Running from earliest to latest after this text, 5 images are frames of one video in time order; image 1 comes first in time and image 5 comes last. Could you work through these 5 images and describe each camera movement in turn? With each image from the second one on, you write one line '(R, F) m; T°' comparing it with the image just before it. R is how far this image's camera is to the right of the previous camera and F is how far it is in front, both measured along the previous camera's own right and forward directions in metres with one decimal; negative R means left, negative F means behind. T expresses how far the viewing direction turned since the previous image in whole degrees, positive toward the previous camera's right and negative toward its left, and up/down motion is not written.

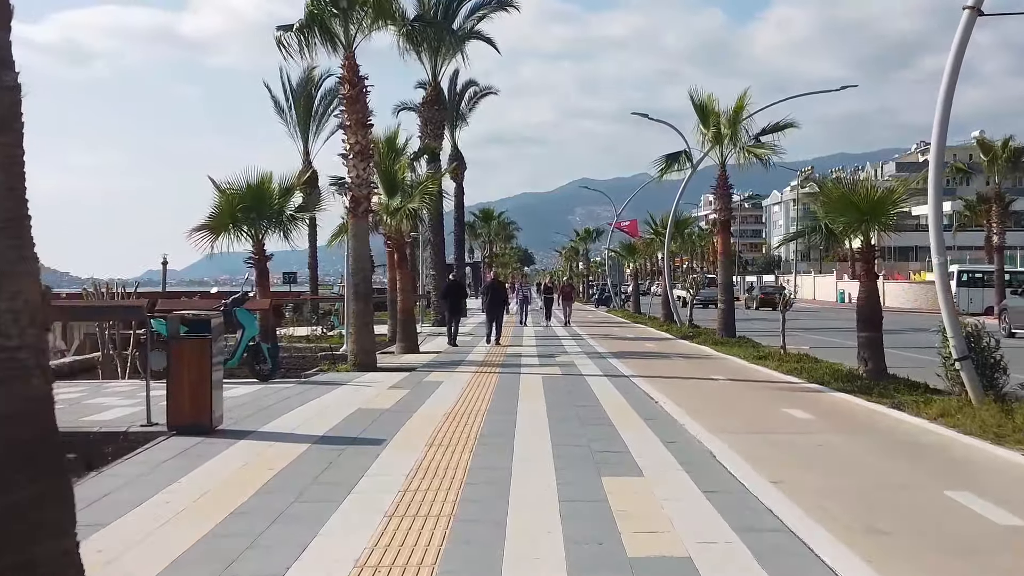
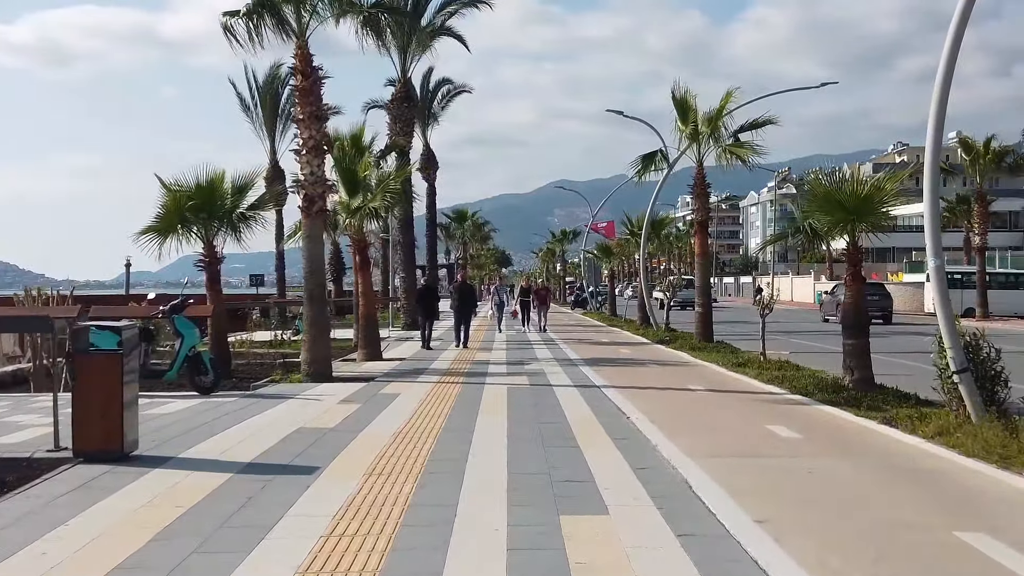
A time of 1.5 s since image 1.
(+0.2, +0.9) m; +1°
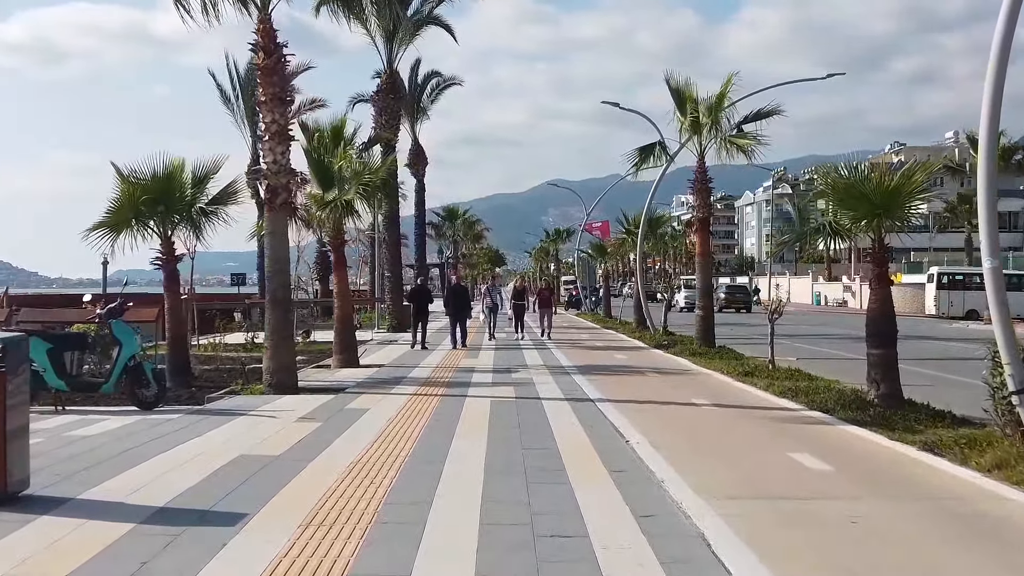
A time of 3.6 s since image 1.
(+0.1, +1.4) m; 0°
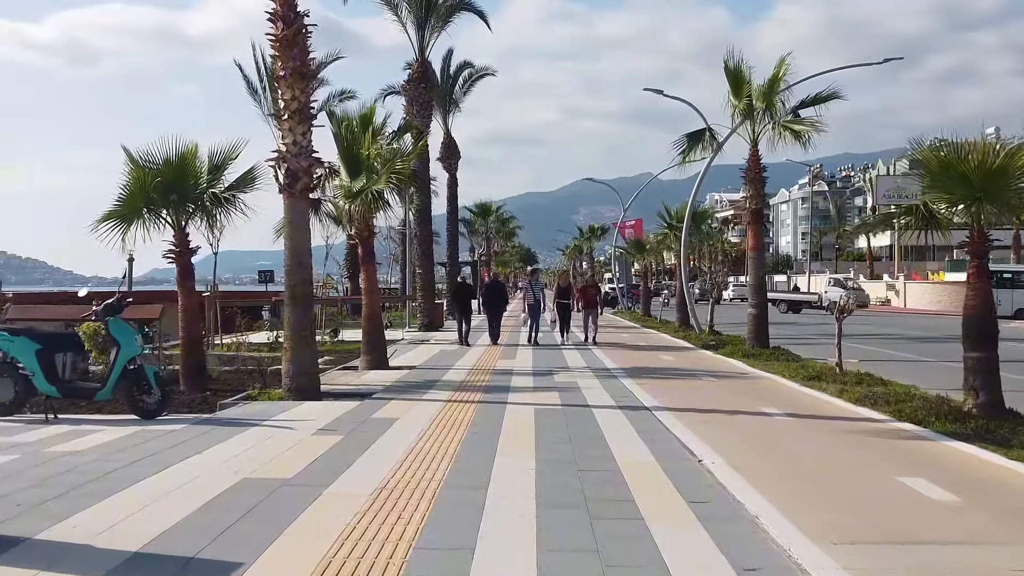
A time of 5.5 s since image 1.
(-0.2, +1.3) m; -2°
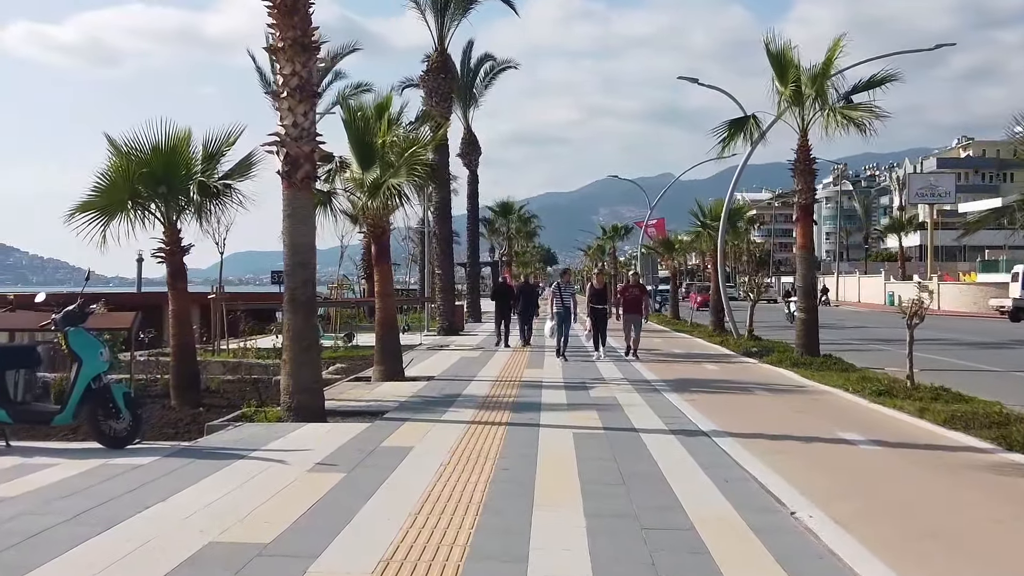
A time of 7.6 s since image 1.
(-0.2, +1.6) m; -1°
